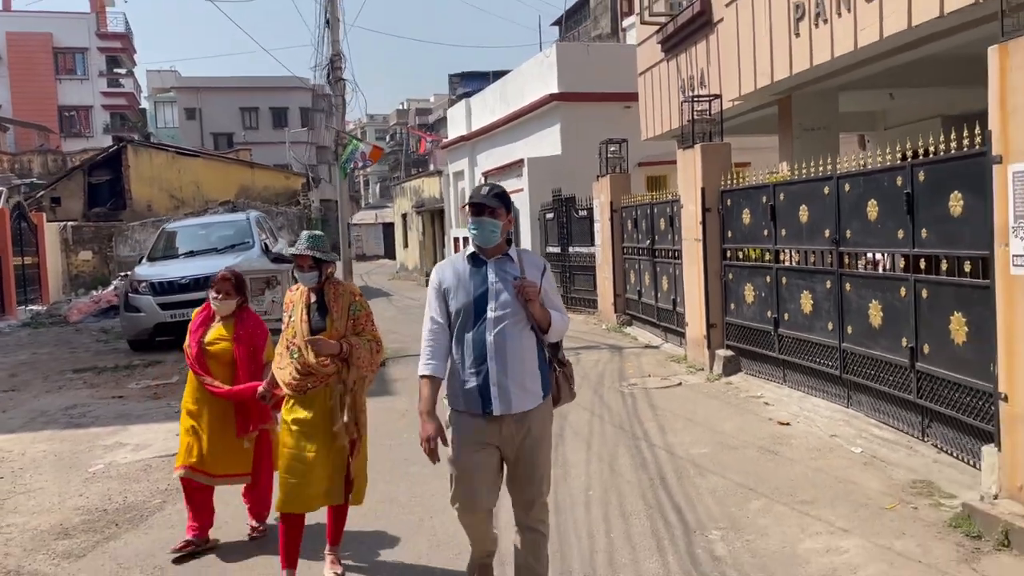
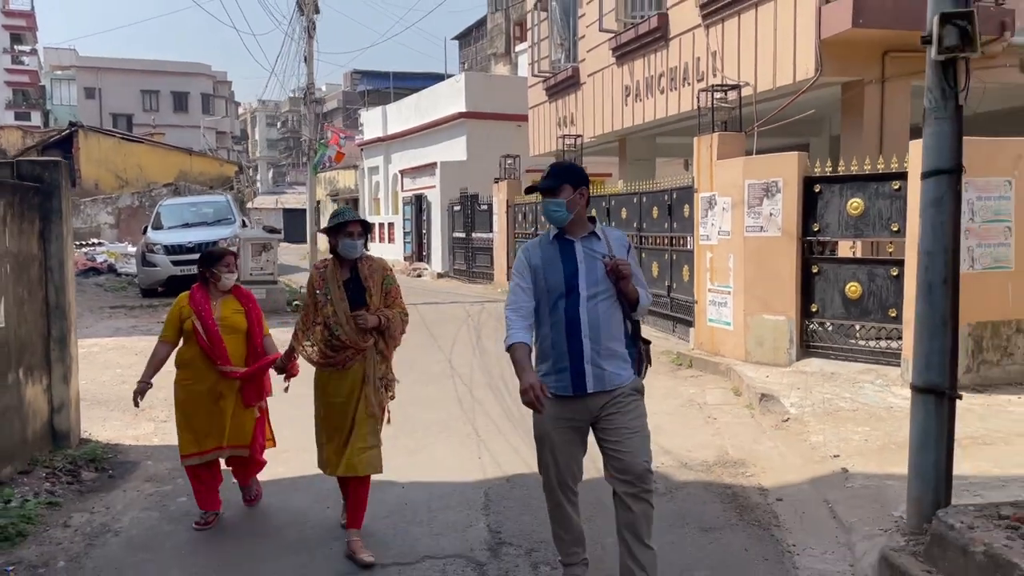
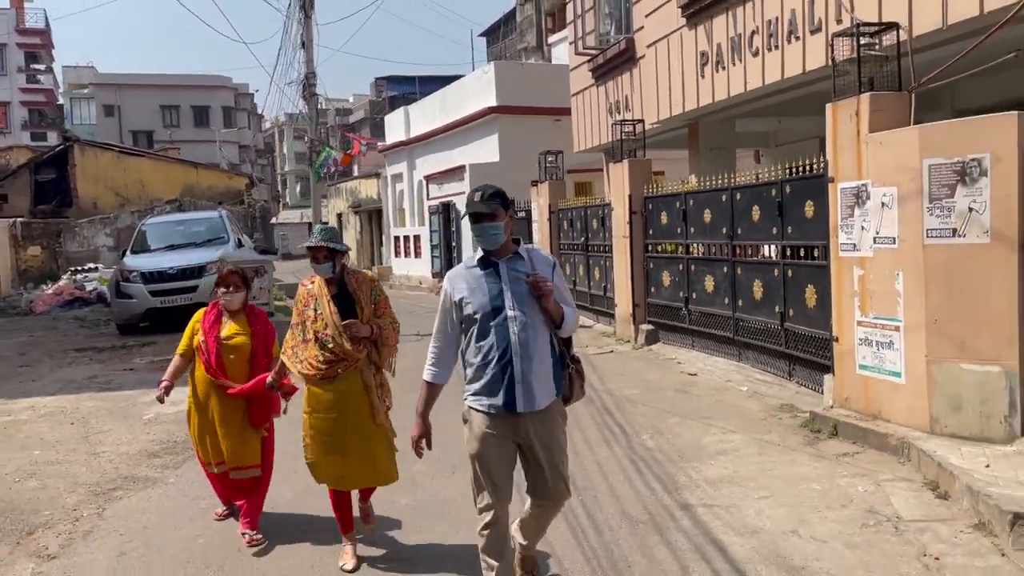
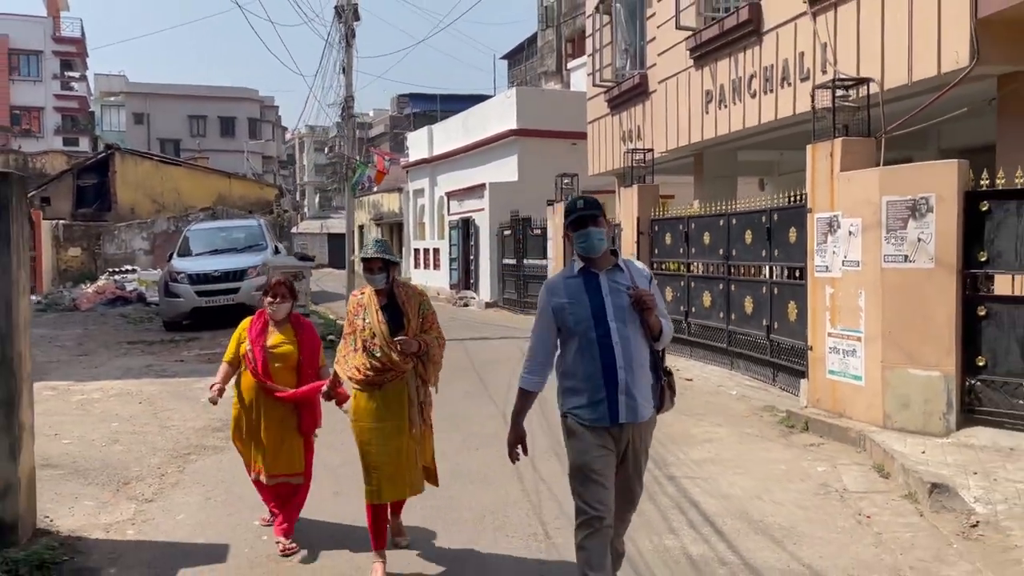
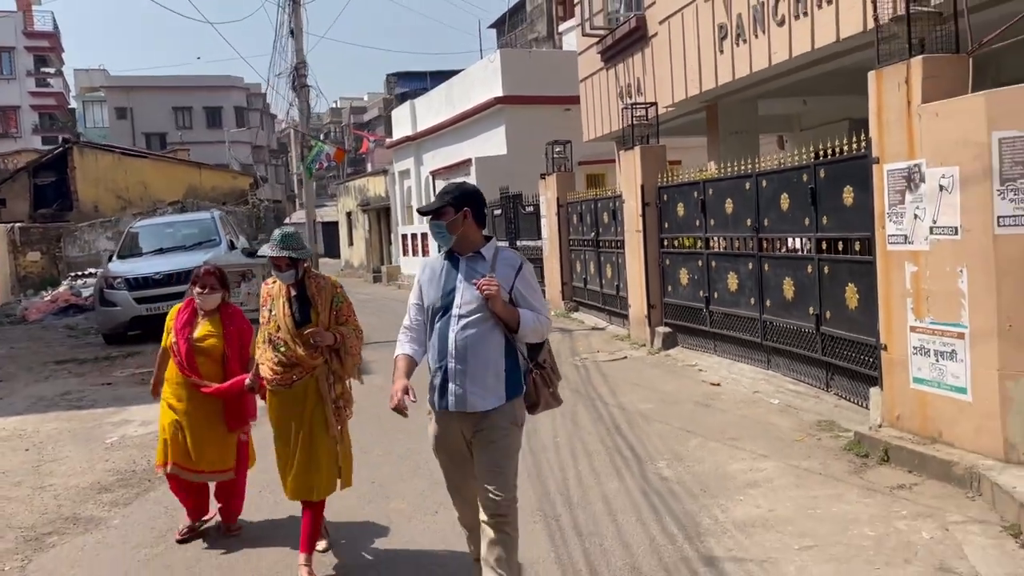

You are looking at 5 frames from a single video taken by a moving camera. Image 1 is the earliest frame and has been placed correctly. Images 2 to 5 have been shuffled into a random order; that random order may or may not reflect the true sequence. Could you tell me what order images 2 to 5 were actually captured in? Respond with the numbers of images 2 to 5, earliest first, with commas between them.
5, 3, 4, 2
